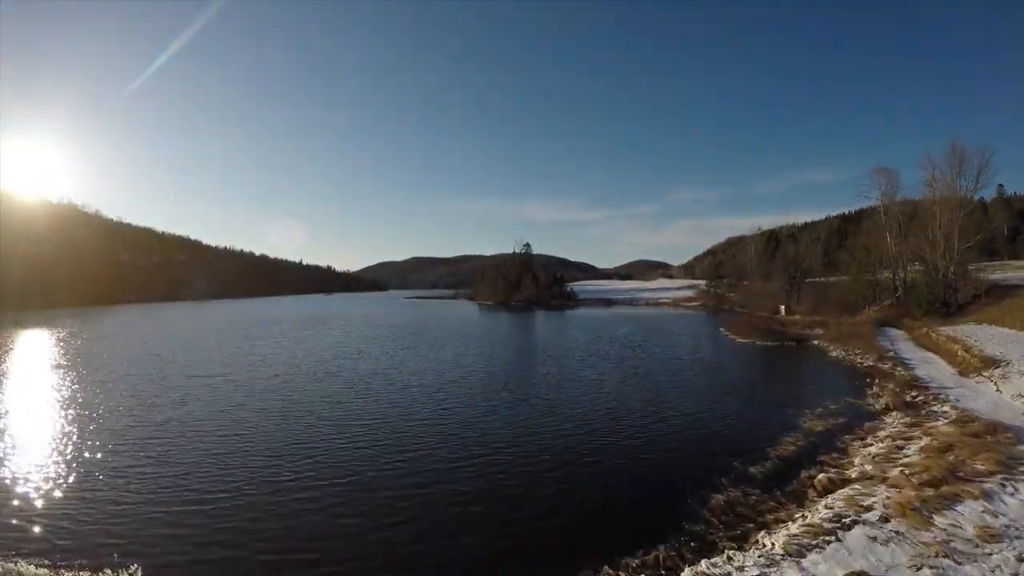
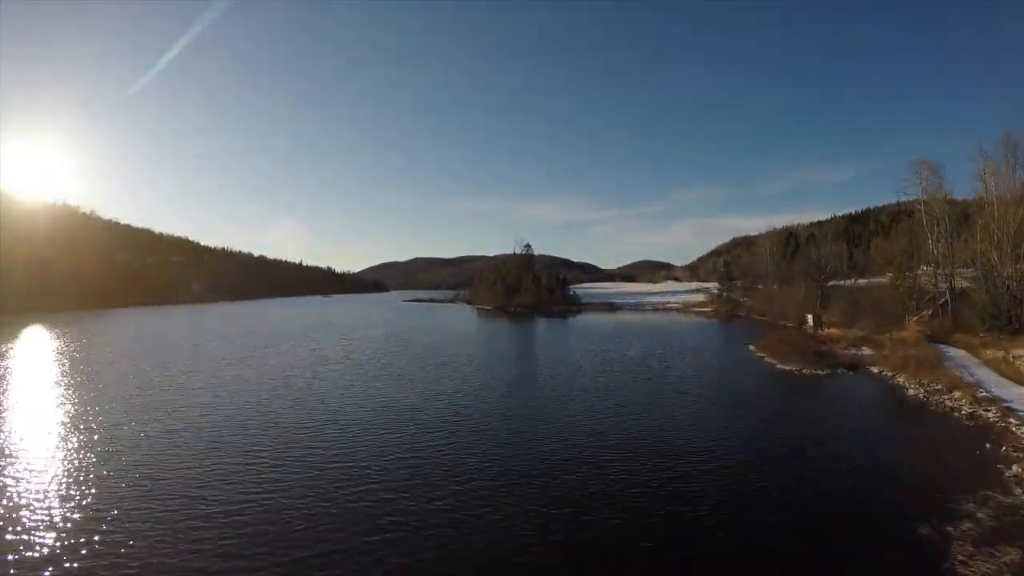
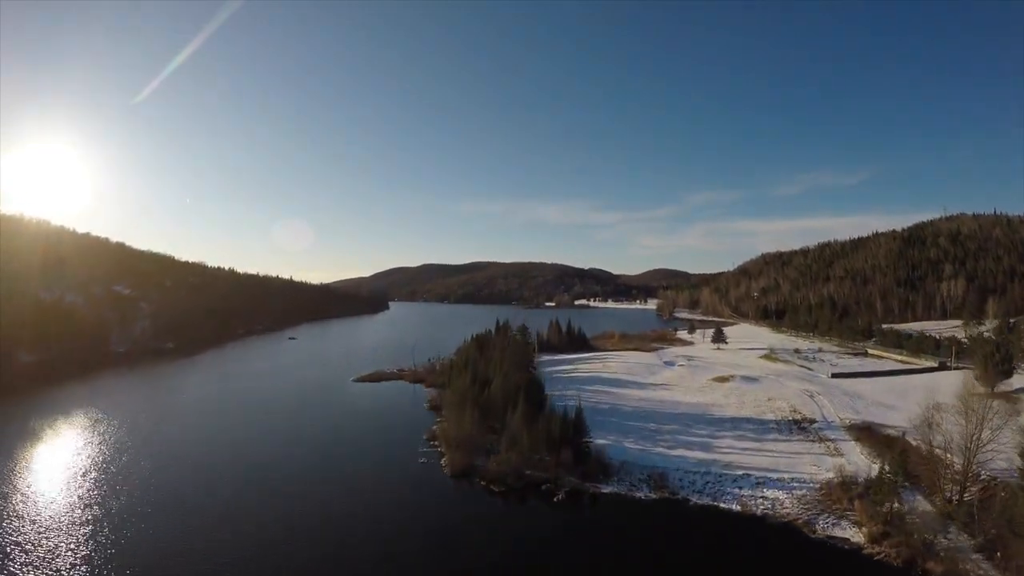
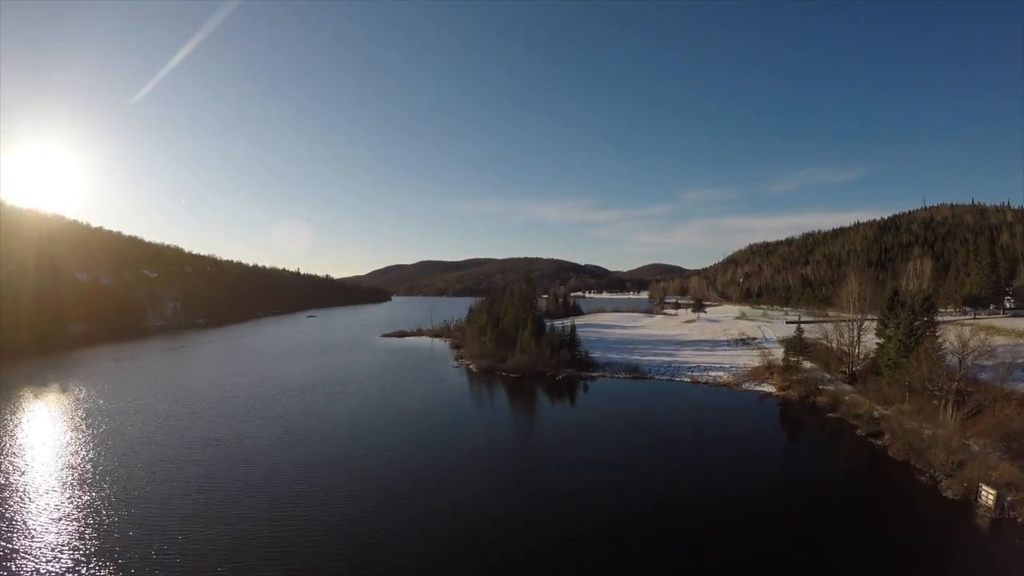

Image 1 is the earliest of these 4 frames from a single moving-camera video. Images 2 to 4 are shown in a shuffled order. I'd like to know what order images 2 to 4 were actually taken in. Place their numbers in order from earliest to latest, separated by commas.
2, 4, 3
